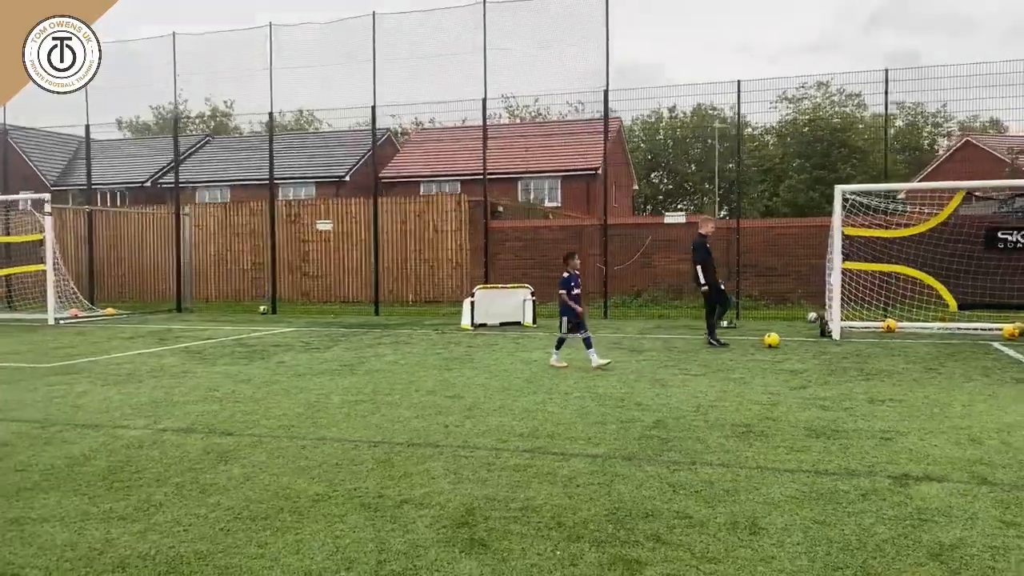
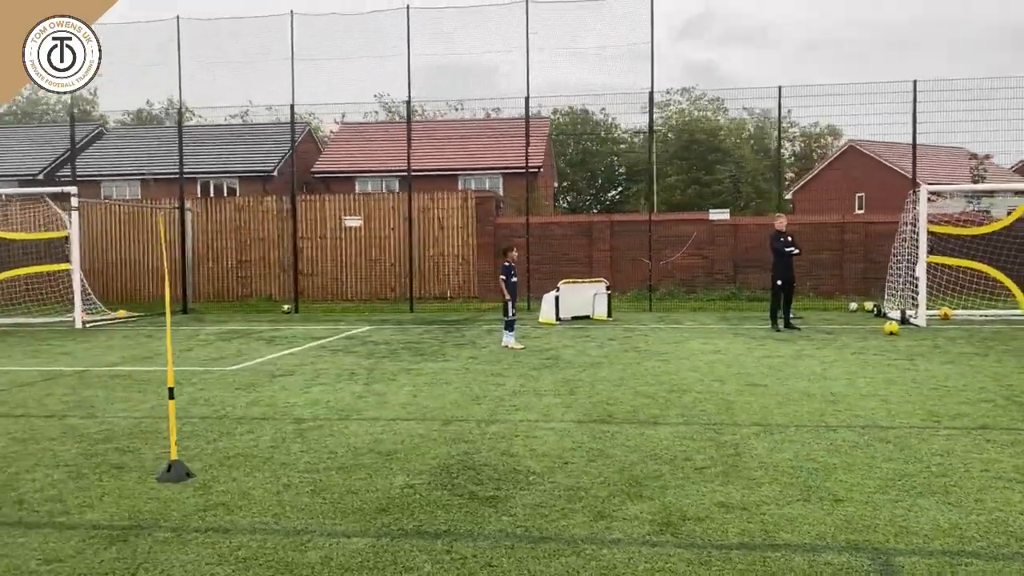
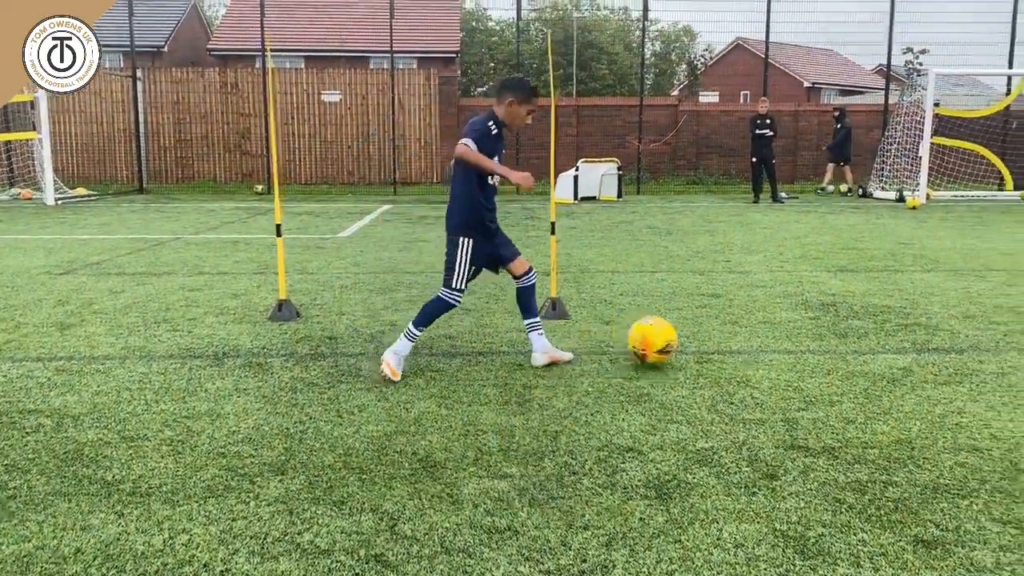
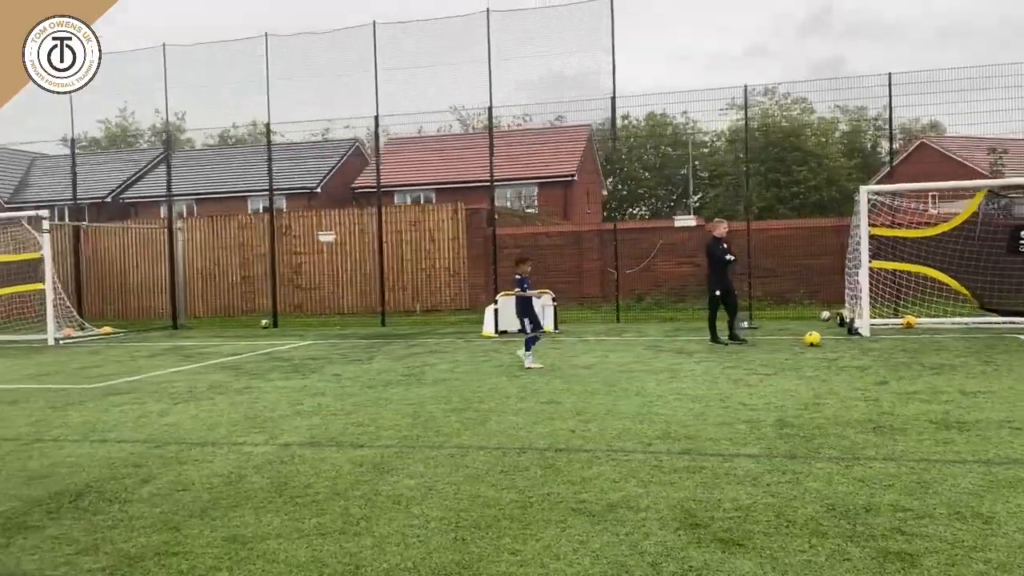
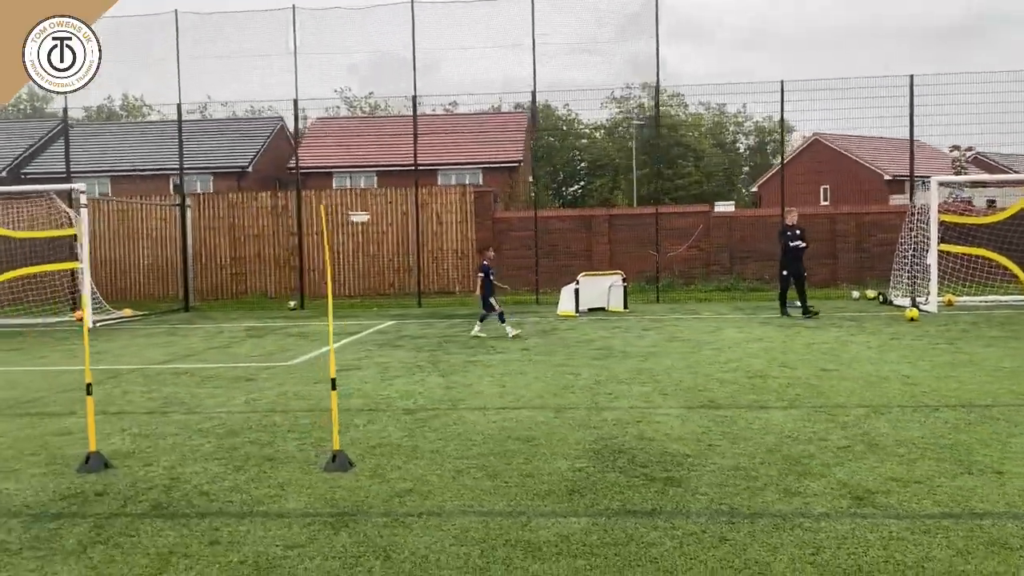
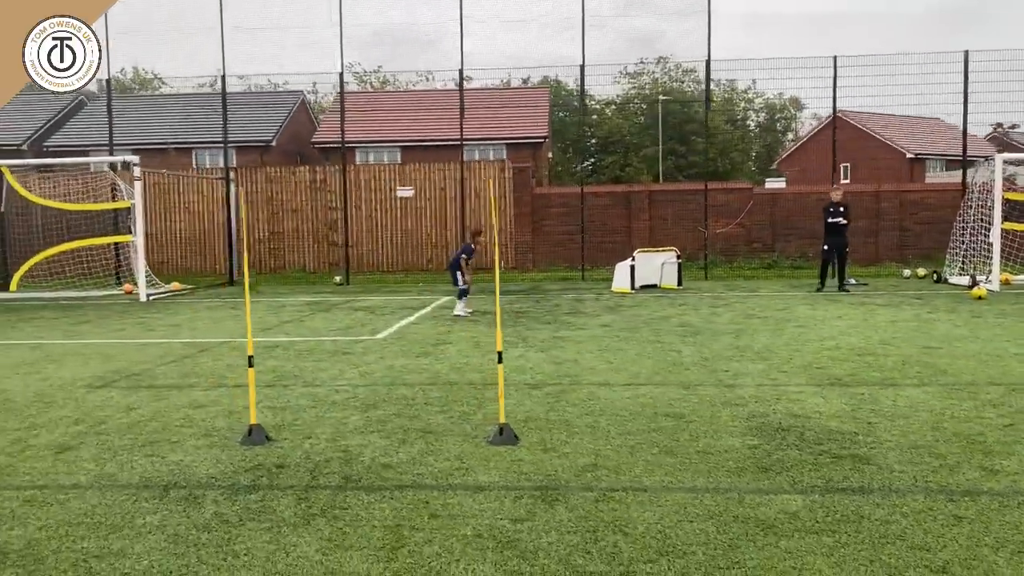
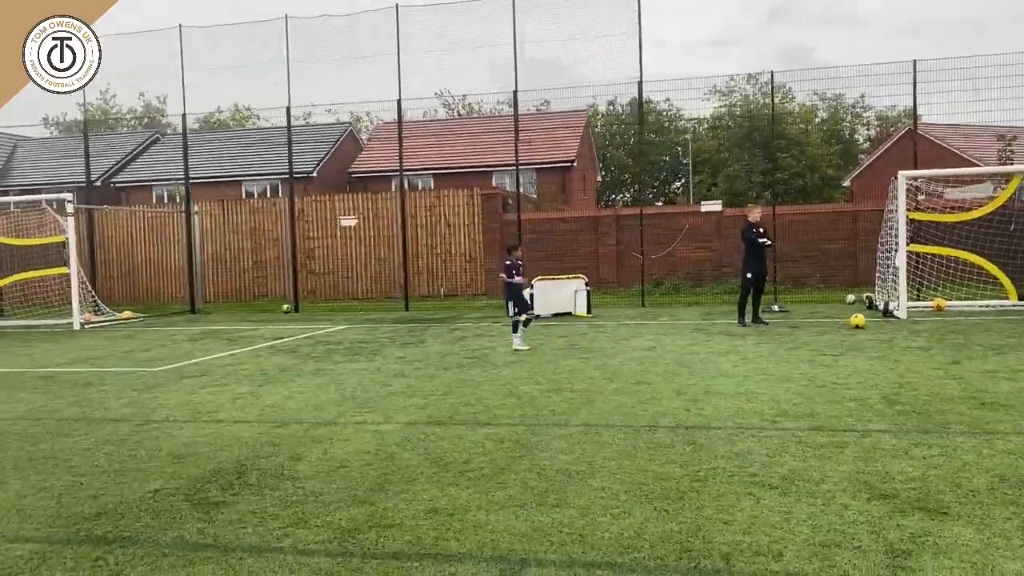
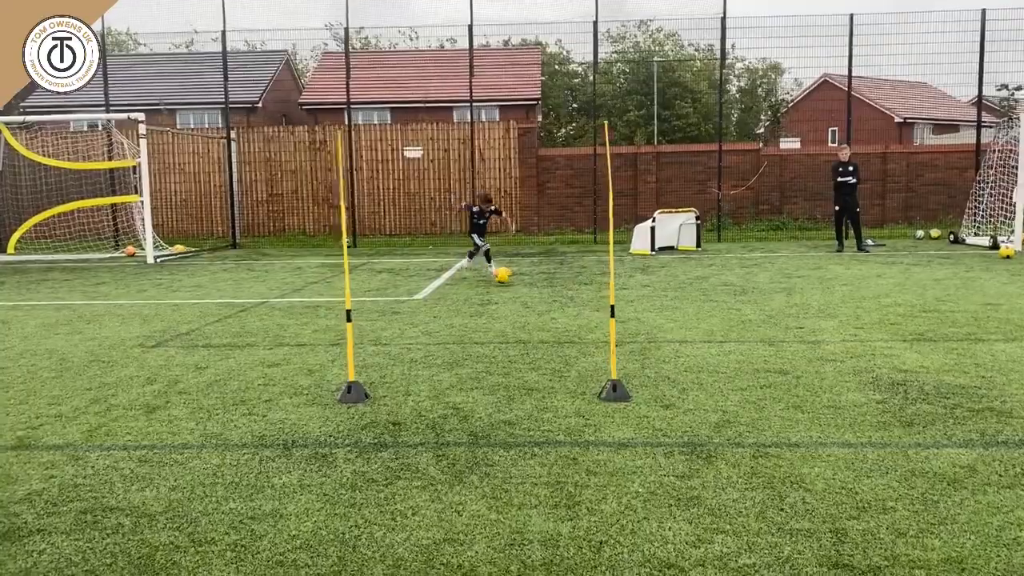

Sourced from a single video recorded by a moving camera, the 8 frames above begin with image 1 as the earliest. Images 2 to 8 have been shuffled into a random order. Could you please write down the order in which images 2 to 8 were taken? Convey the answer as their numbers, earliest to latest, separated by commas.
4, 7, 2, 5, 6, 8, 3
